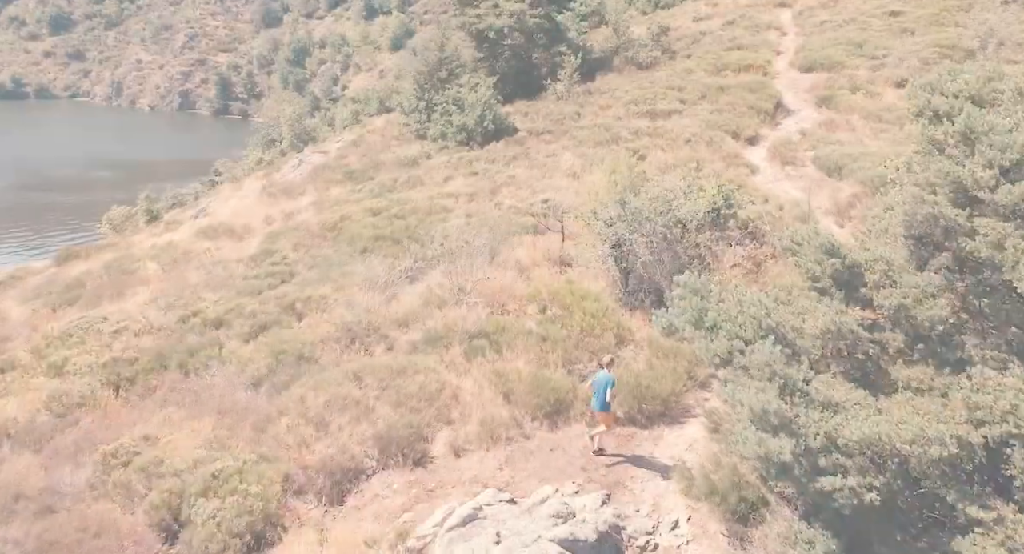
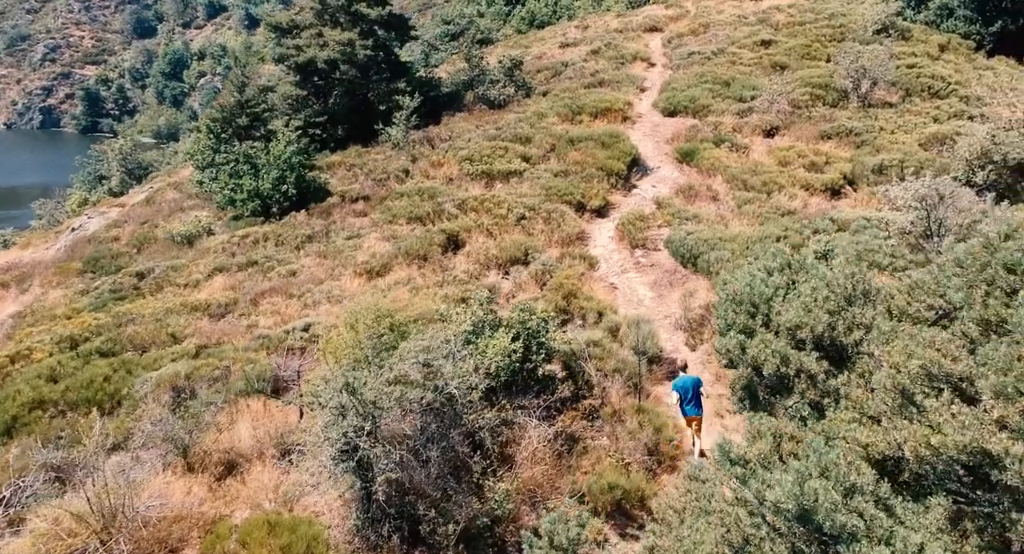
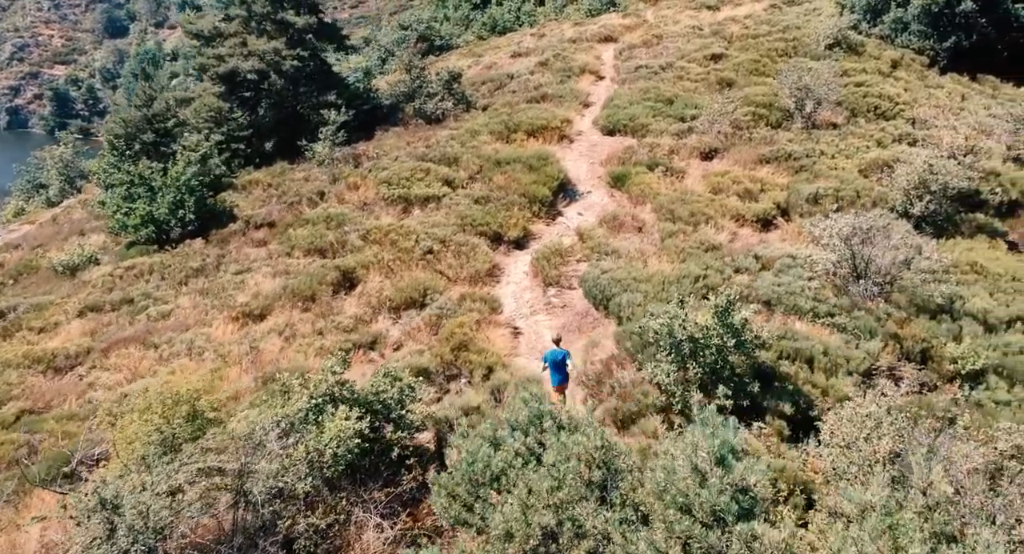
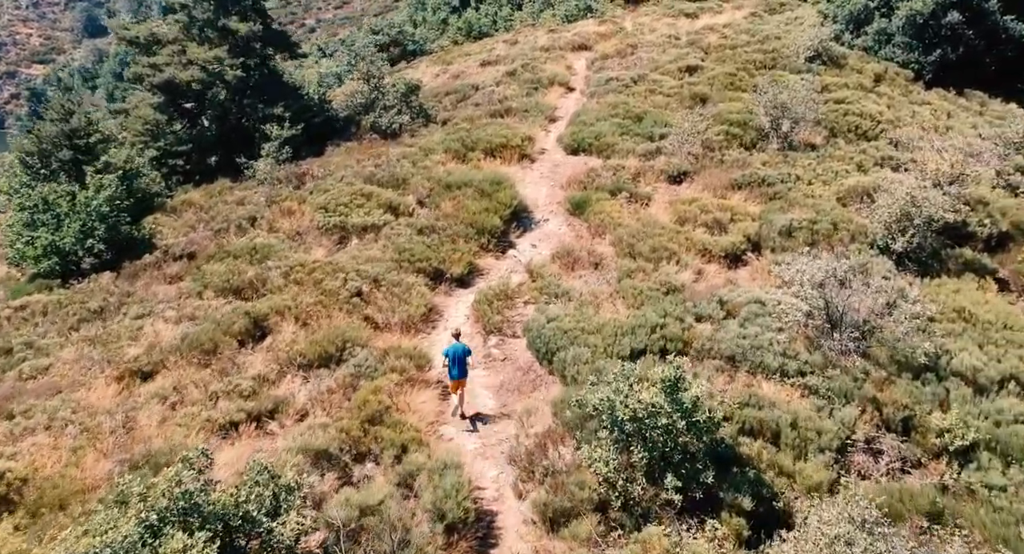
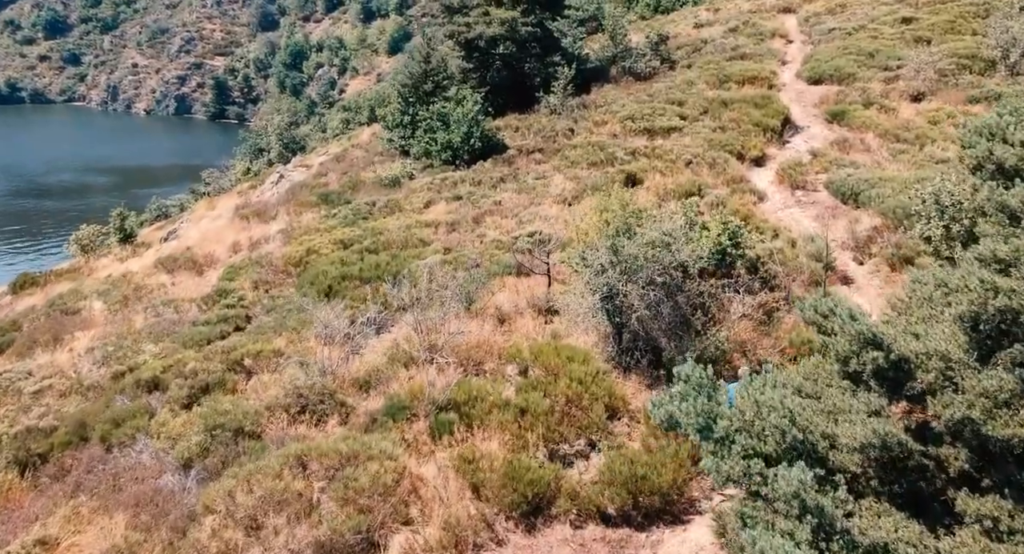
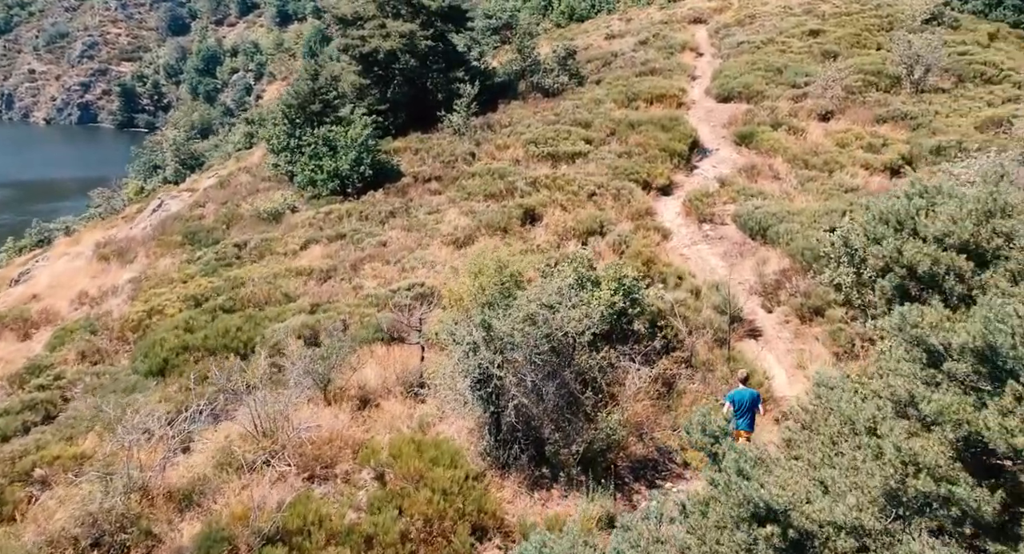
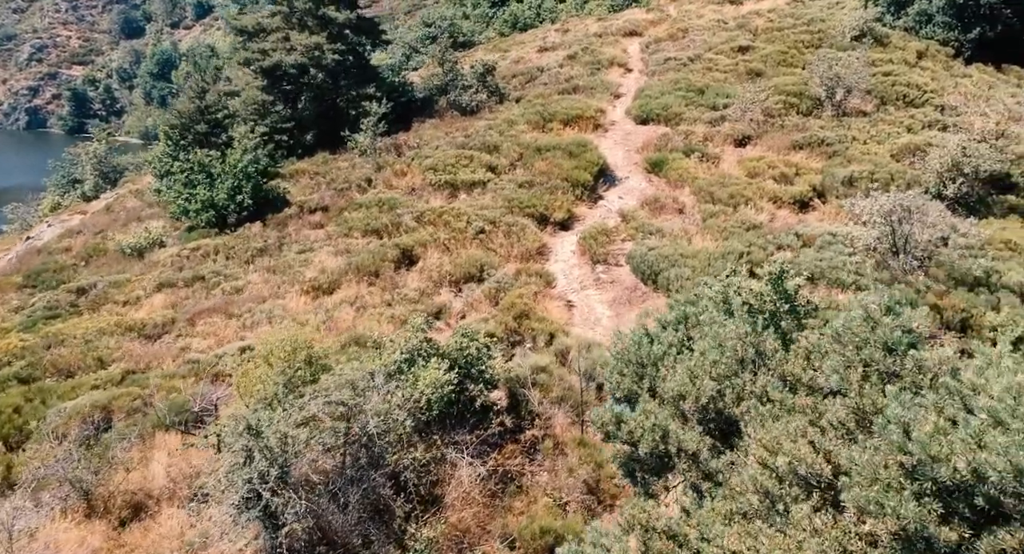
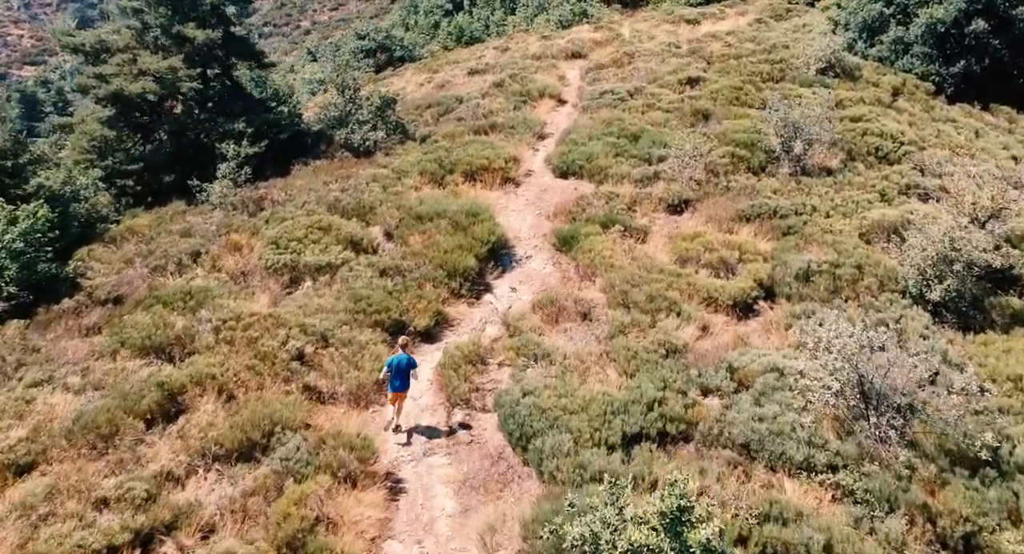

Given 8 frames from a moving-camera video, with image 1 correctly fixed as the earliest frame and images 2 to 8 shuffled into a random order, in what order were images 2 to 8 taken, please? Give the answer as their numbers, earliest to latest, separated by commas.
5, 6, 2, 7, 3, 4, 8
